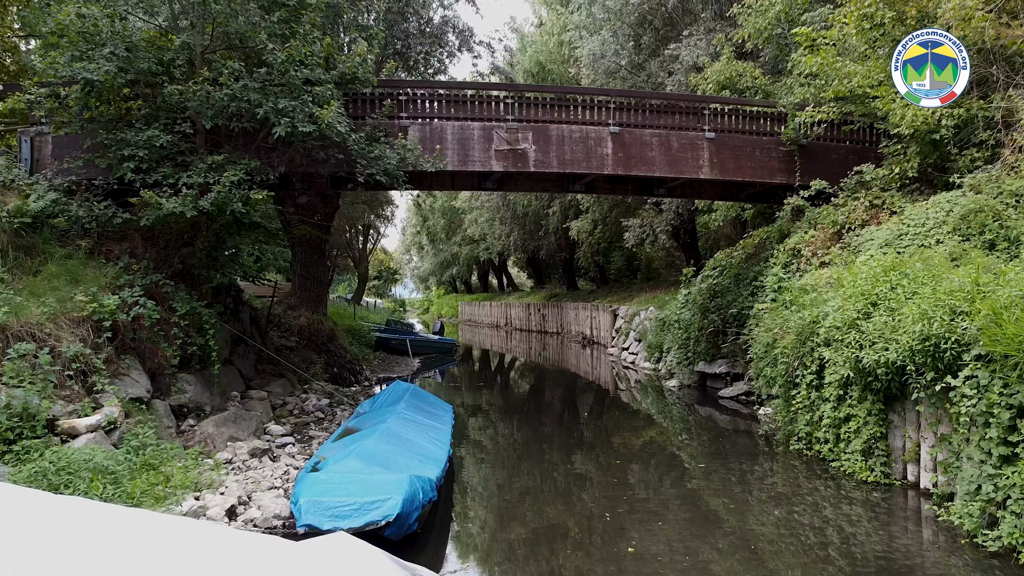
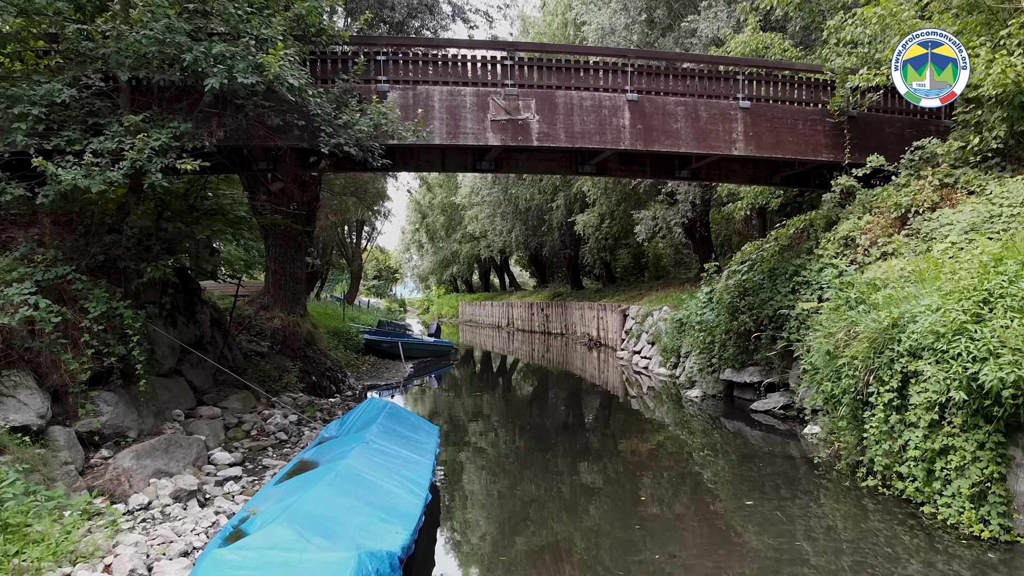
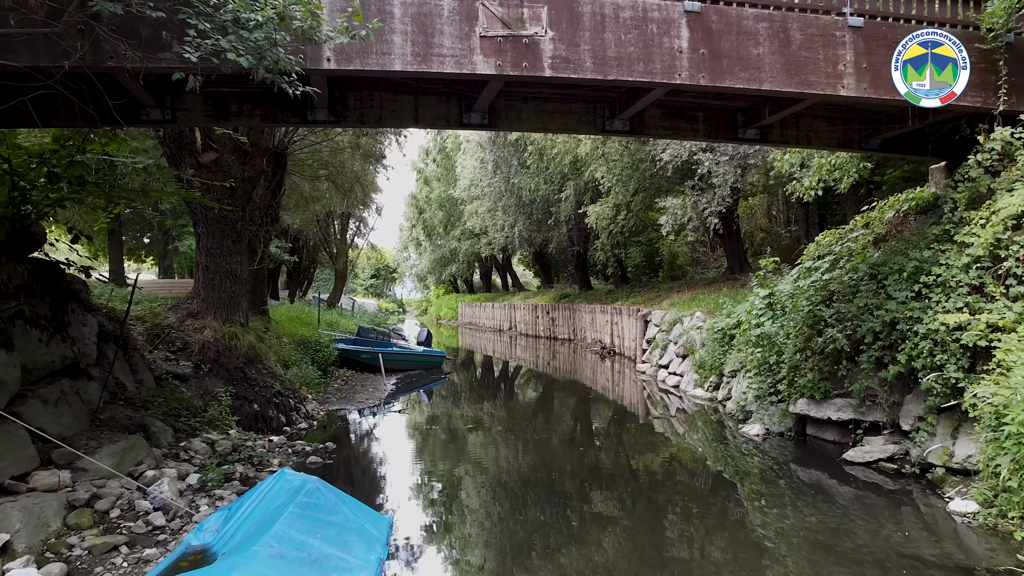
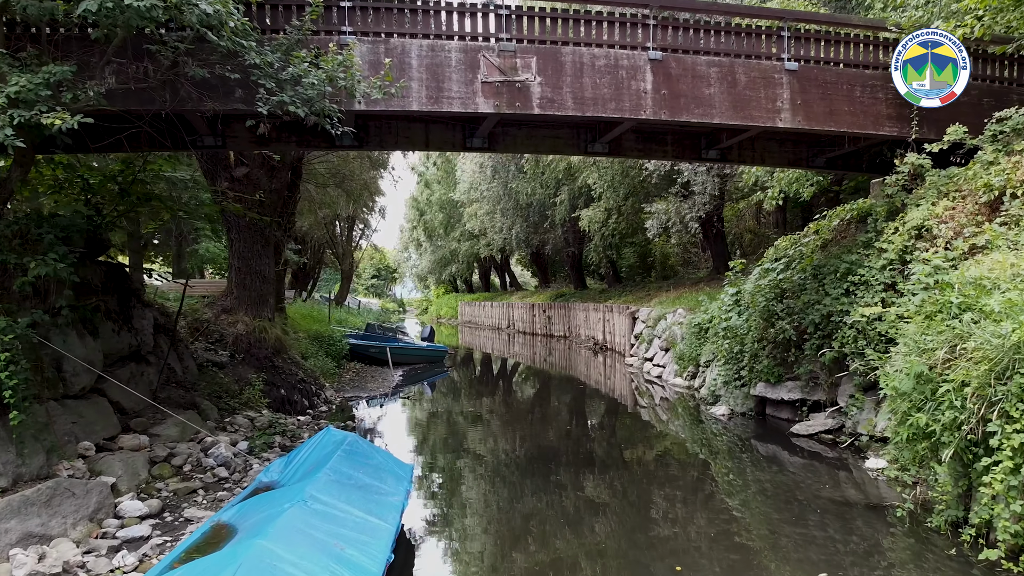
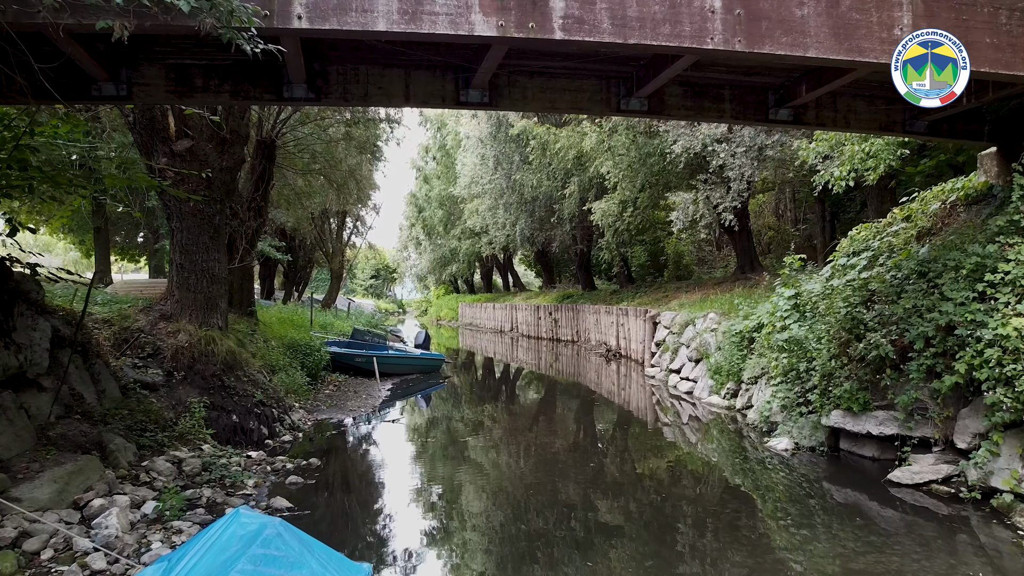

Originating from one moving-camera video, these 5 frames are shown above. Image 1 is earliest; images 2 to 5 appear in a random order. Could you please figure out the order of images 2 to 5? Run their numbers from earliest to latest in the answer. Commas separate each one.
2, 4, 3, 5
